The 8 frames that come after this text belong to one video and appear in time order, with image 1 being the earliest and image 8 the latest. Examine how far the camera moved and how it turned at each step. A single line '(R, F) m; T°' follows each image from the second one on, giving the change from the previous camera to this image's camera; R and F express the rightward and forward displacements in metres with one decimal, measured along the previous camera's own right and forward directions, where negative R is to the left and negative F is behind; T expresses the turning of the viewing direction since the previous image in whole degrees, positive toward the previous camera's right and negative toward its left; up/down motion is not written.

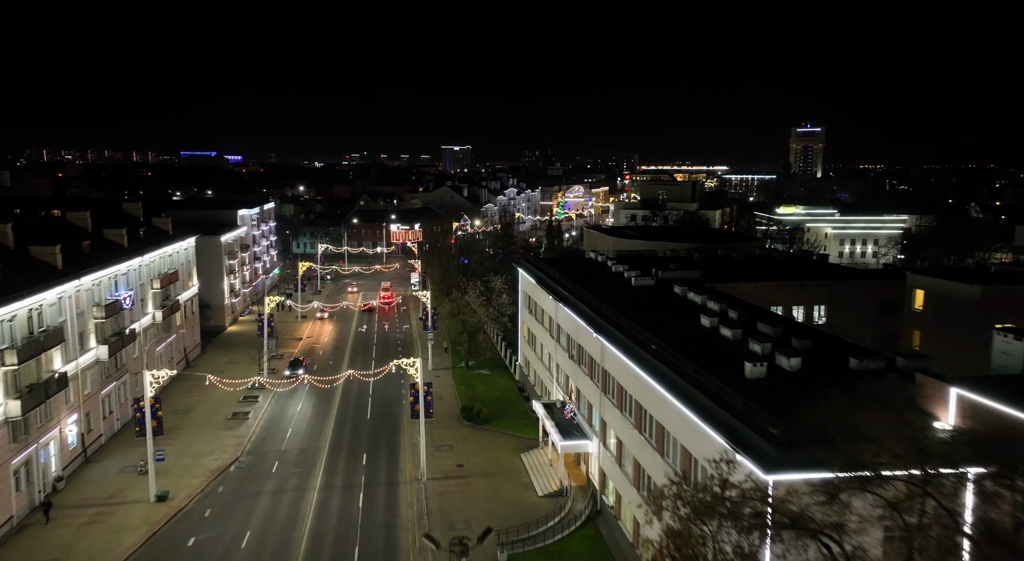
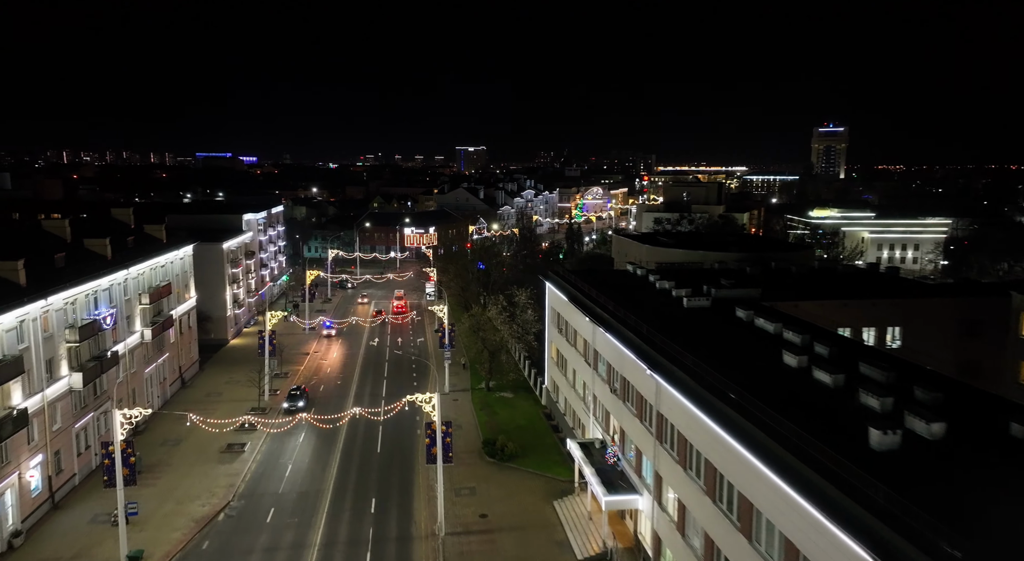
(-0.7, +5.0) m; -1°
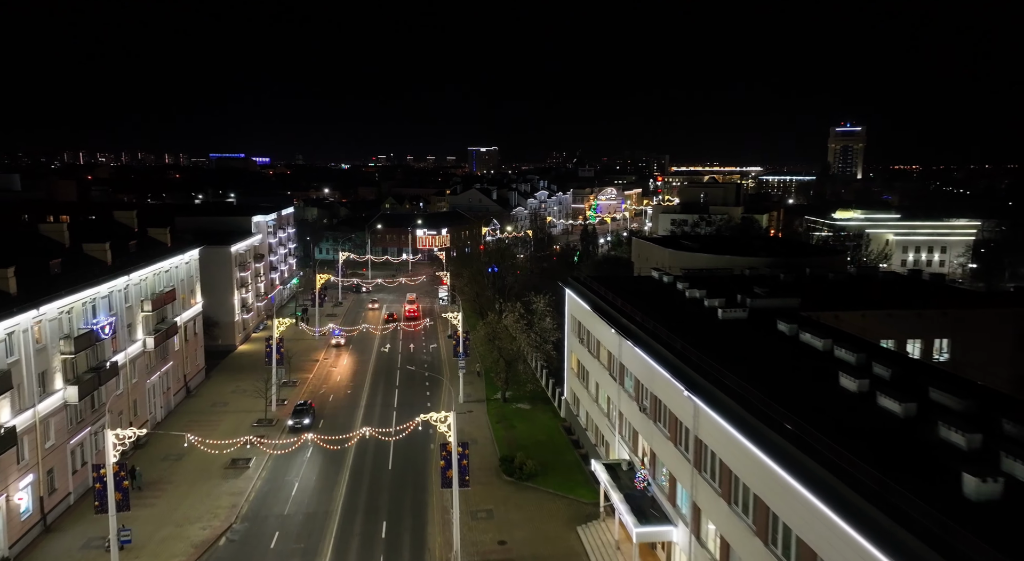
(-0.3, +2.1) m; -1°
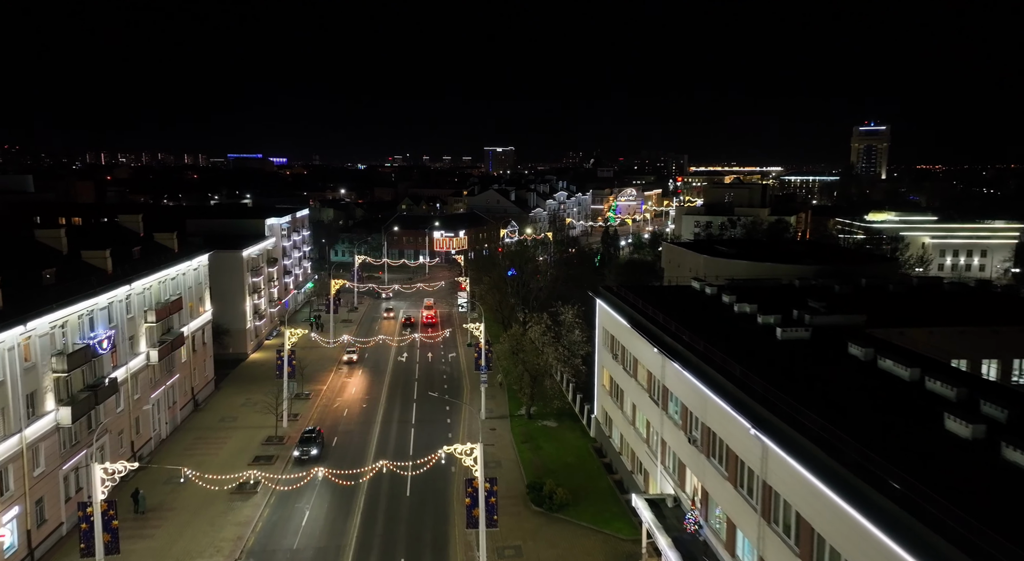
(-0.6, +2.9) m; -1°
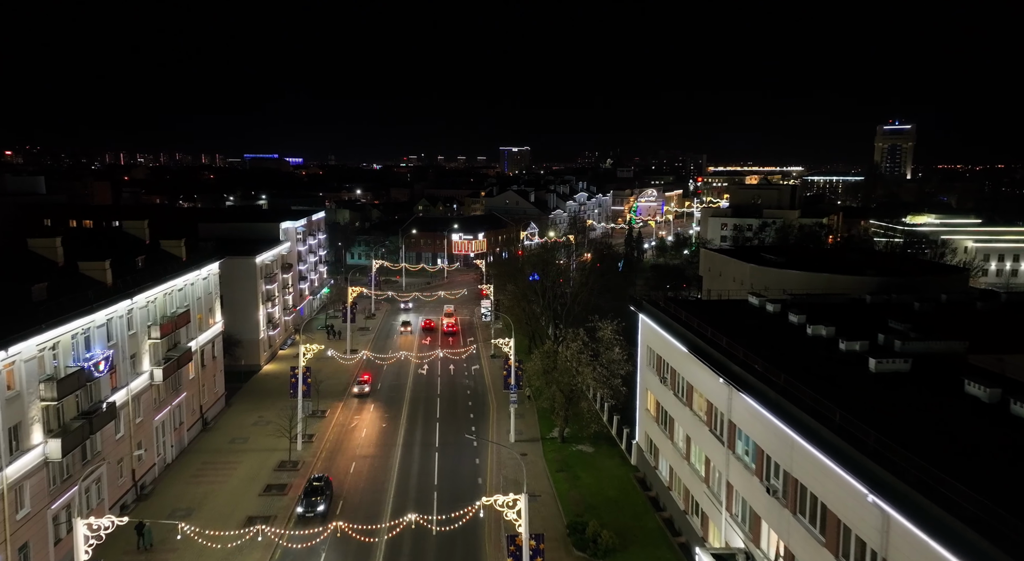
(-0.9, +3.5) m; -1°
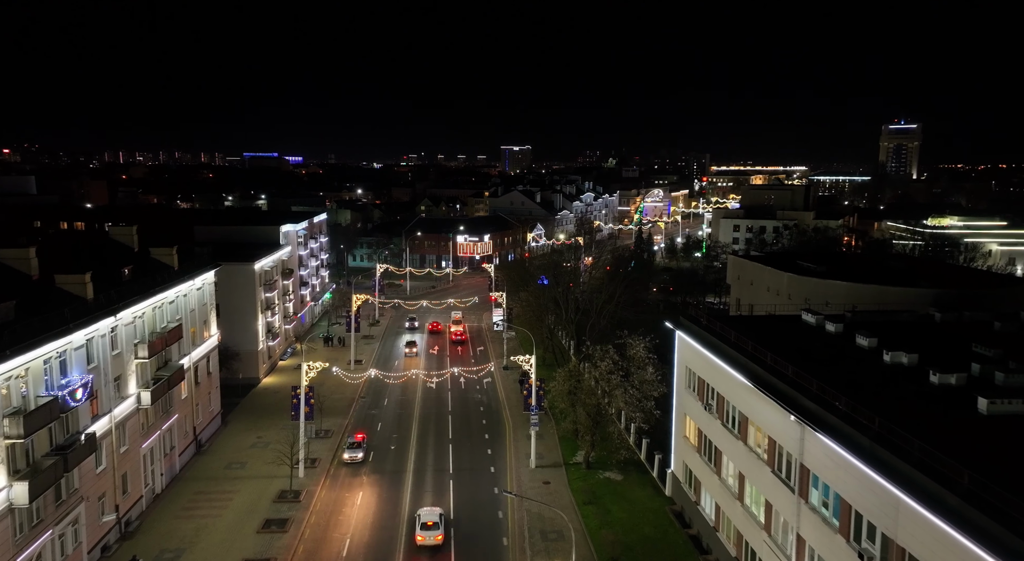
(-1.0, +3.5) m; 0°
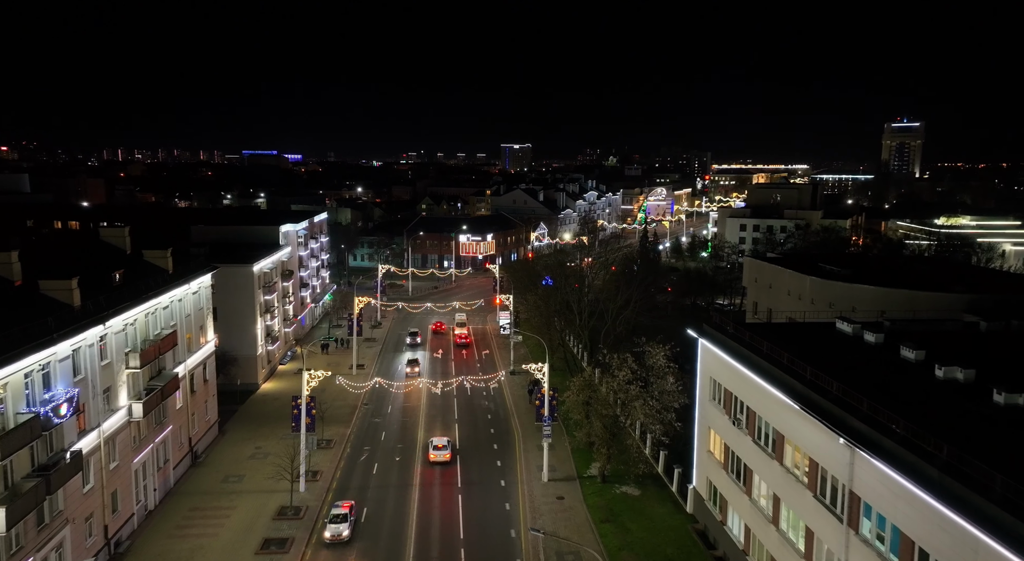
(-0.6, +1.9) m; 0°
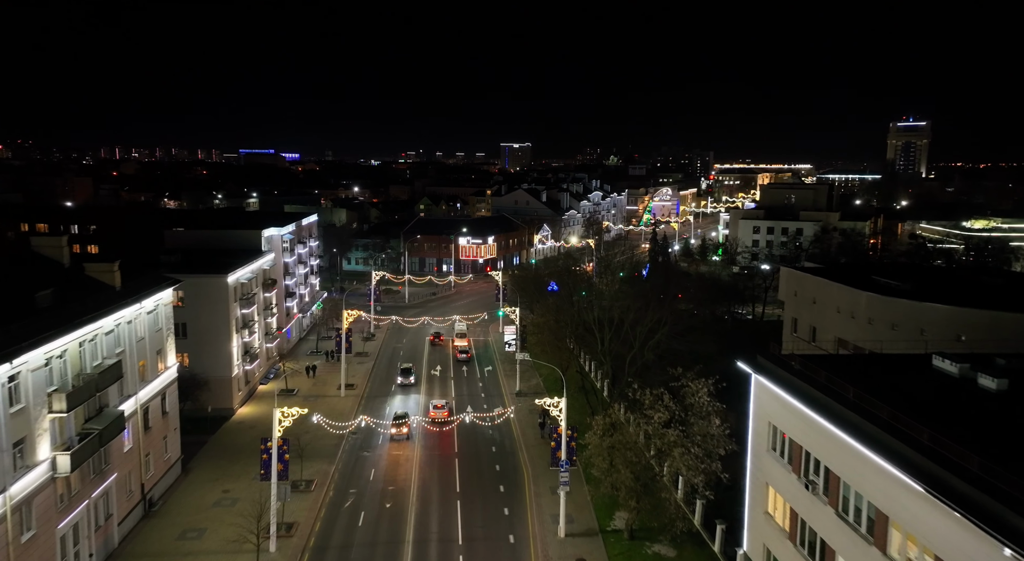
(-0.5, +5.9) m; 0°
